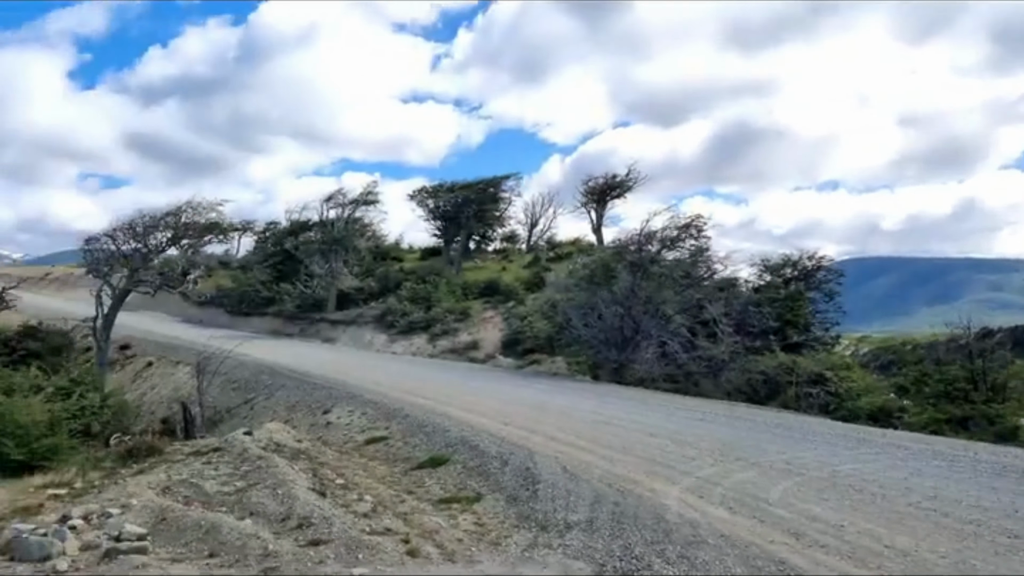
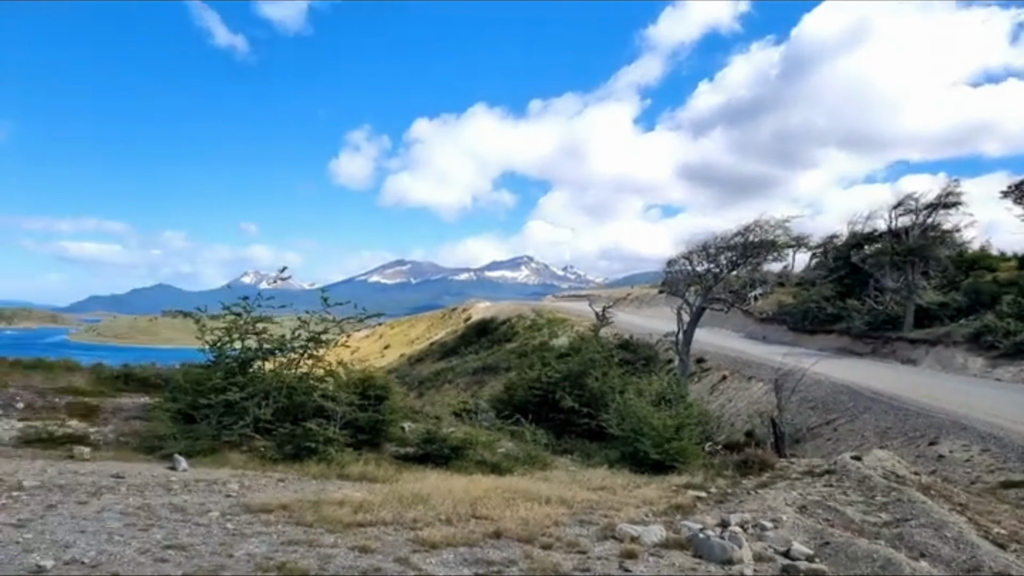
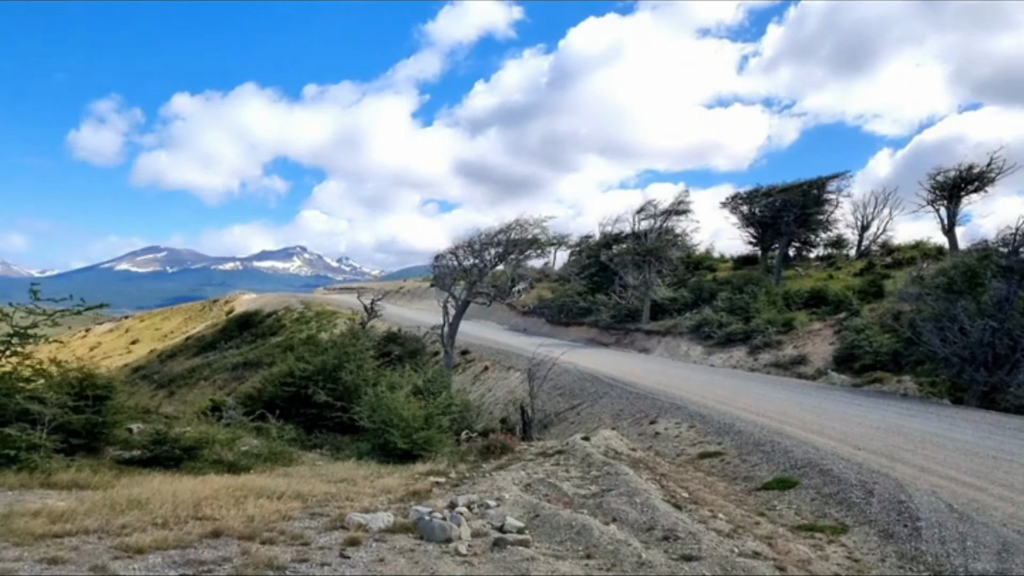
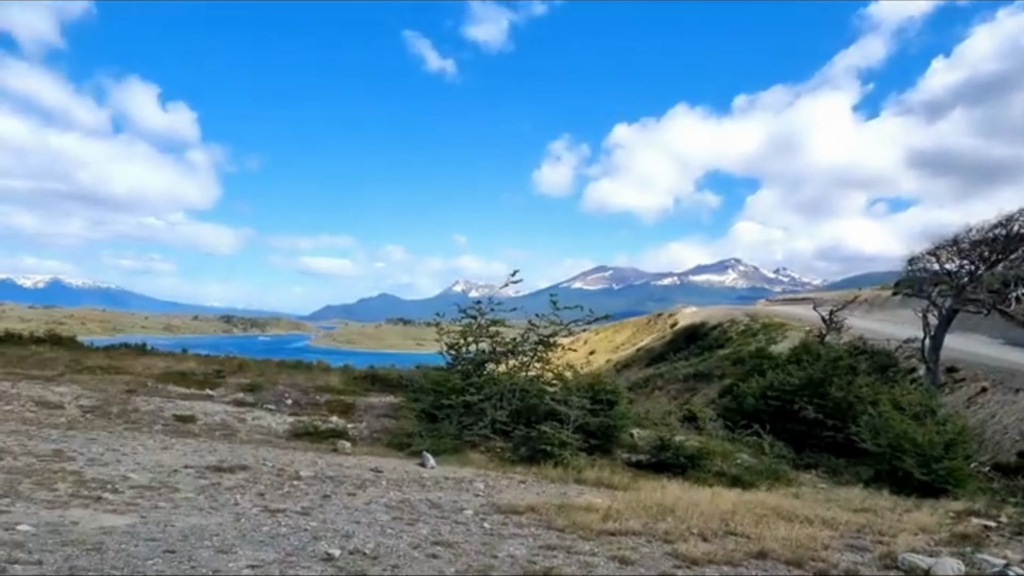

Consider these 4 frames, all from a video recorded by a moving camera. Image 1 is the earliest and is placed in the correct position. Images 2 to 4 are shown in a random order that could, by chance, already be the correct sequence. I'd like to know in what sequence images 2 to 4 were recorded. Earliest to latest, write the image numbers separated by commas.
3, 2, 4
